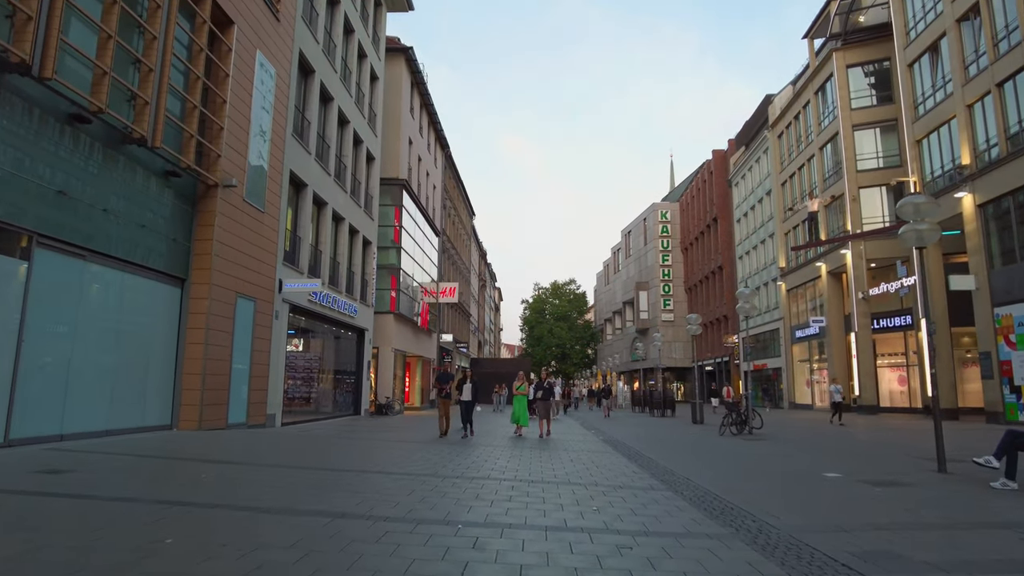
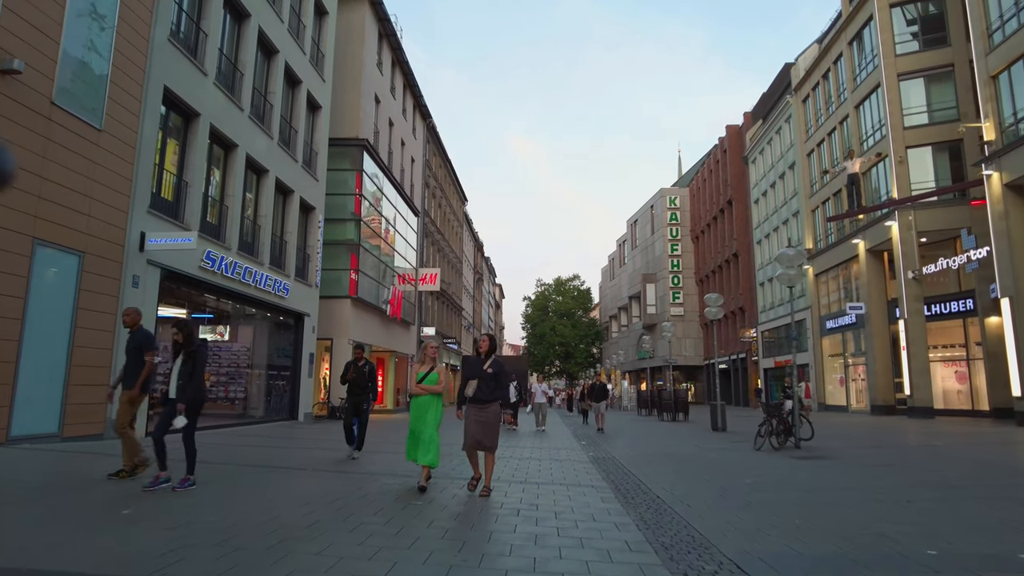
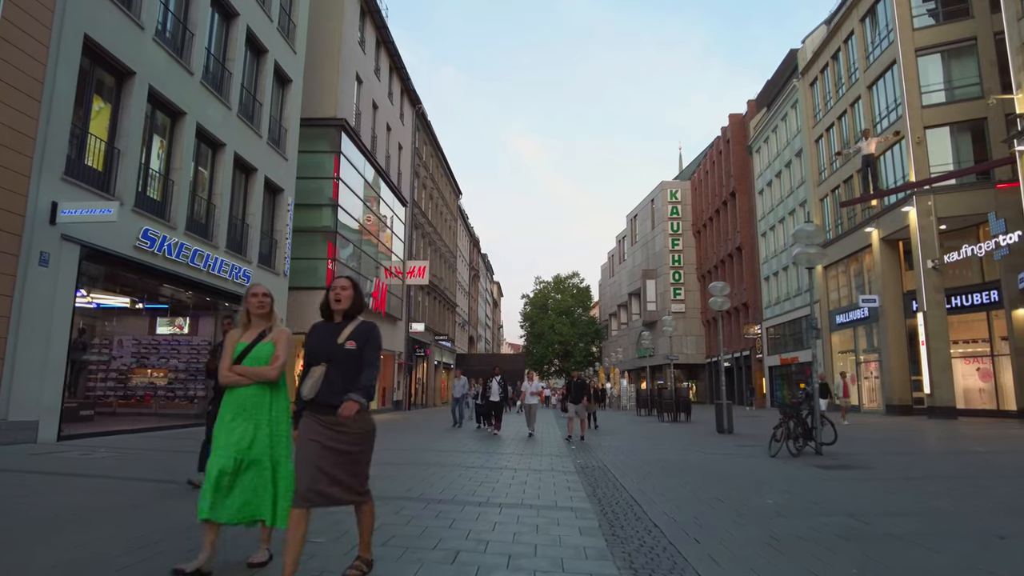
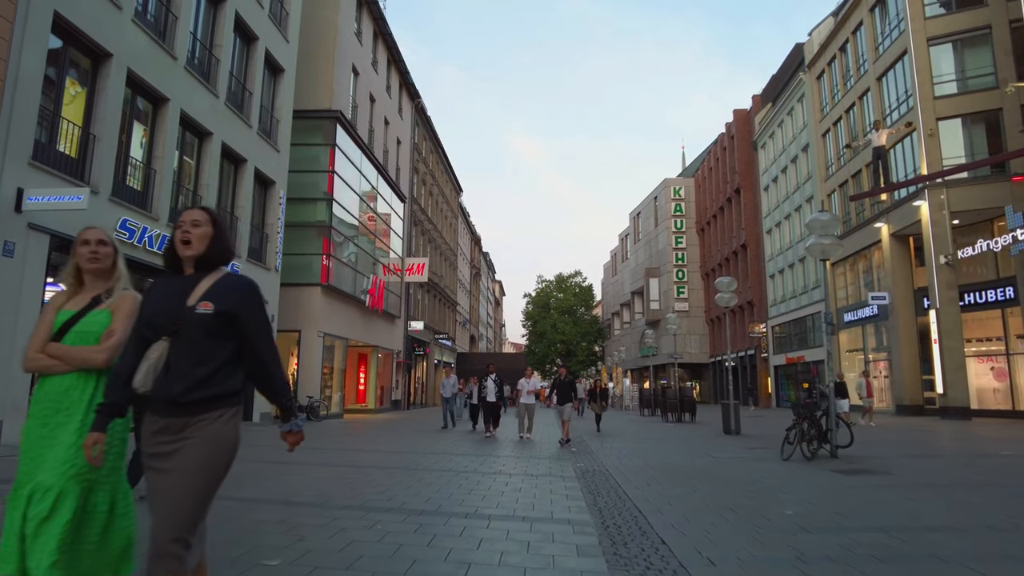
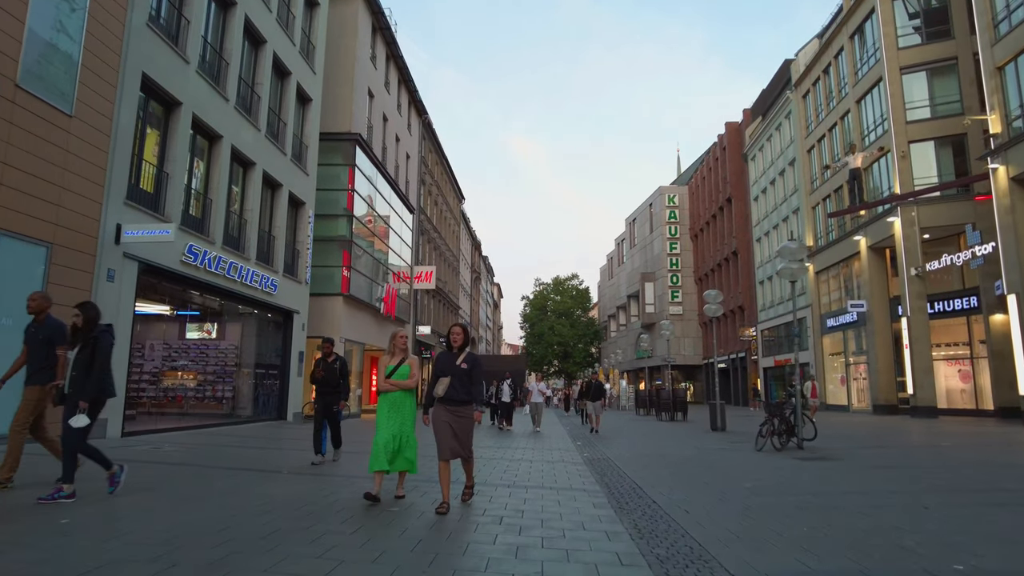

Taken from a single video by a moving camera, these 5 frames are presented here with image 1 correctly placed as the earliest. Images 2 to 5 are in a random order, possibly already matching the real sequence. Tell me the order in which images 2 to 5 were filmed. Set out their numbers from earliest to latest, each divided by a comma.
2, 5, 3, 4
